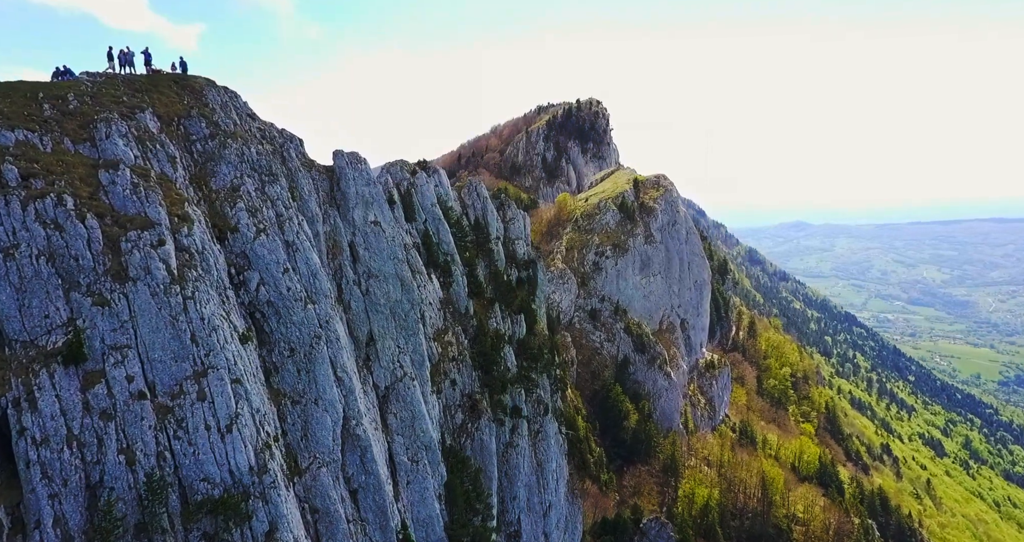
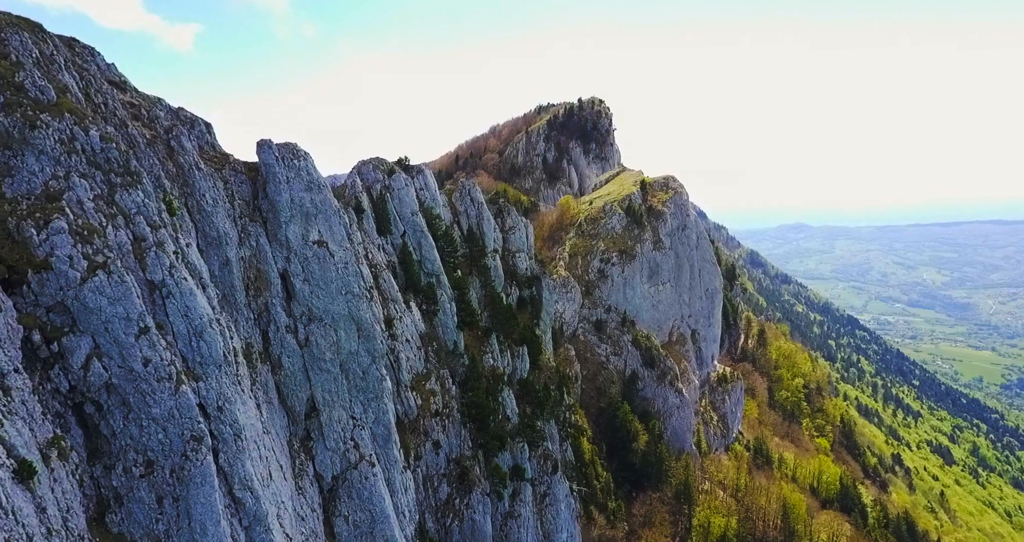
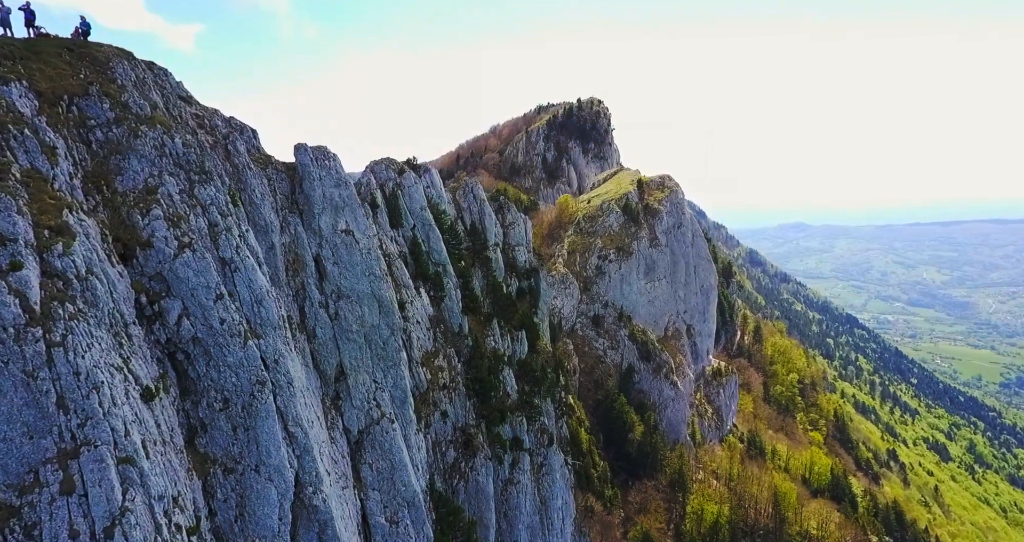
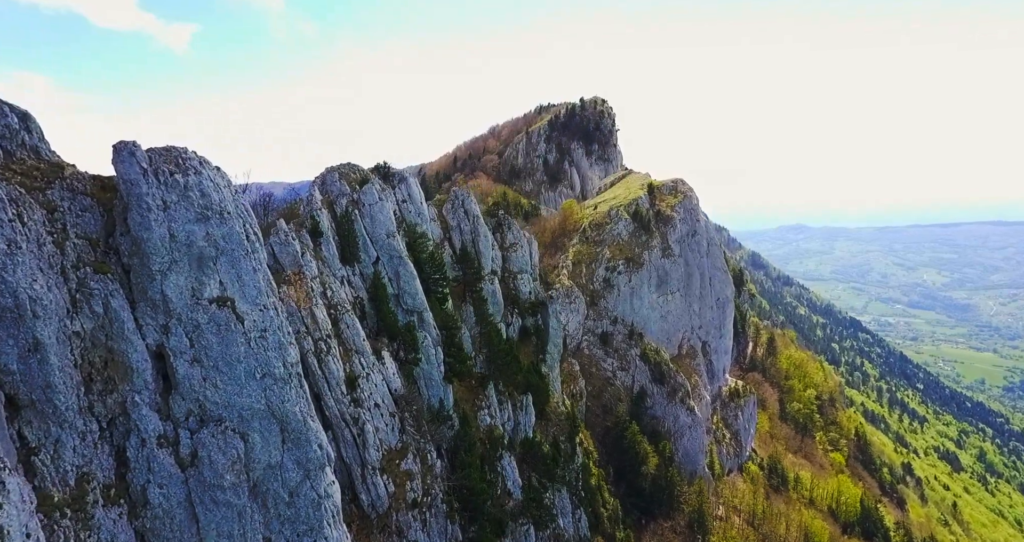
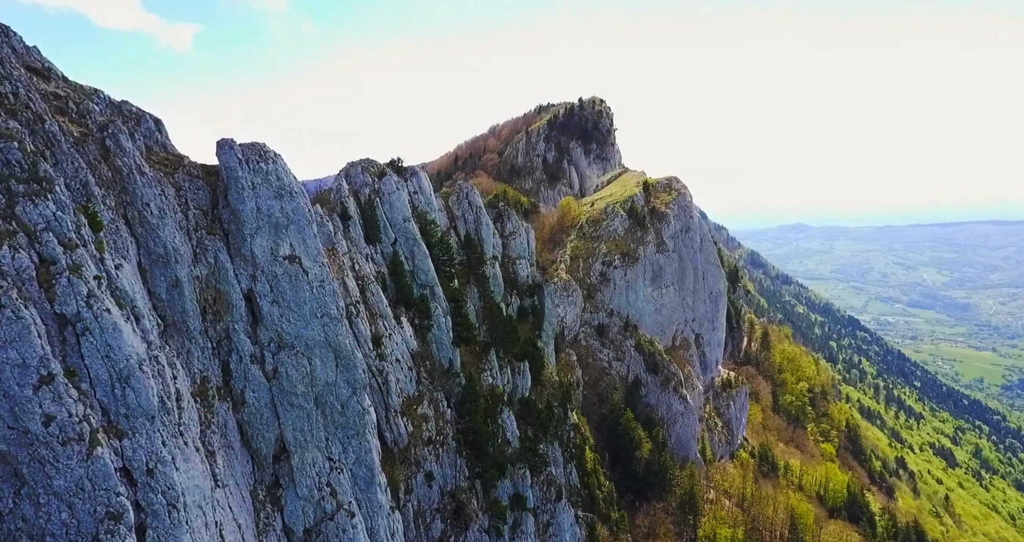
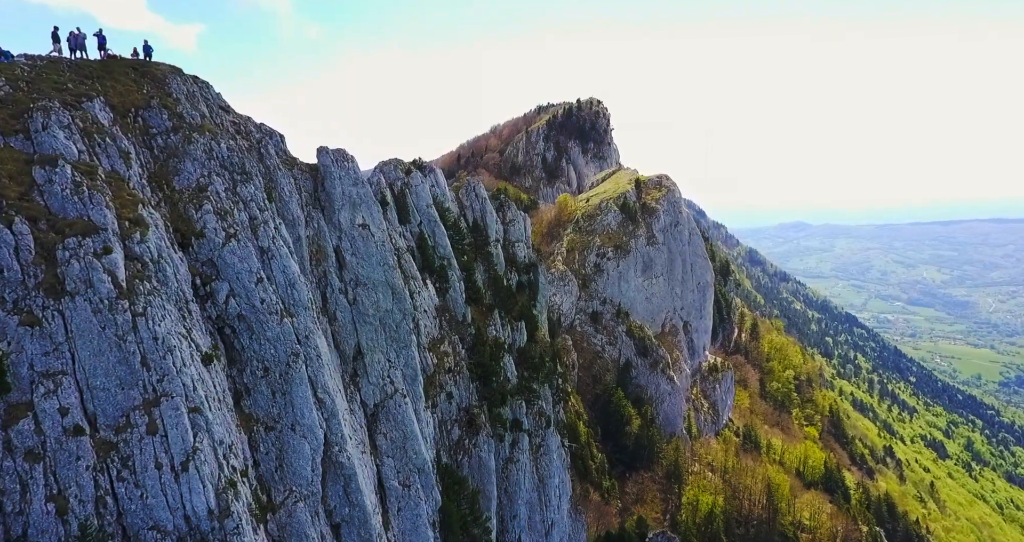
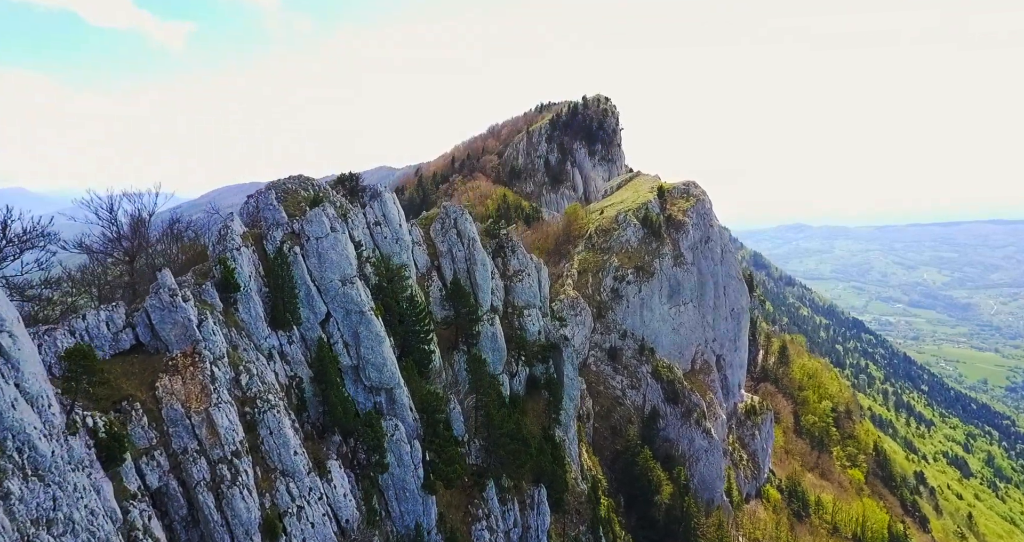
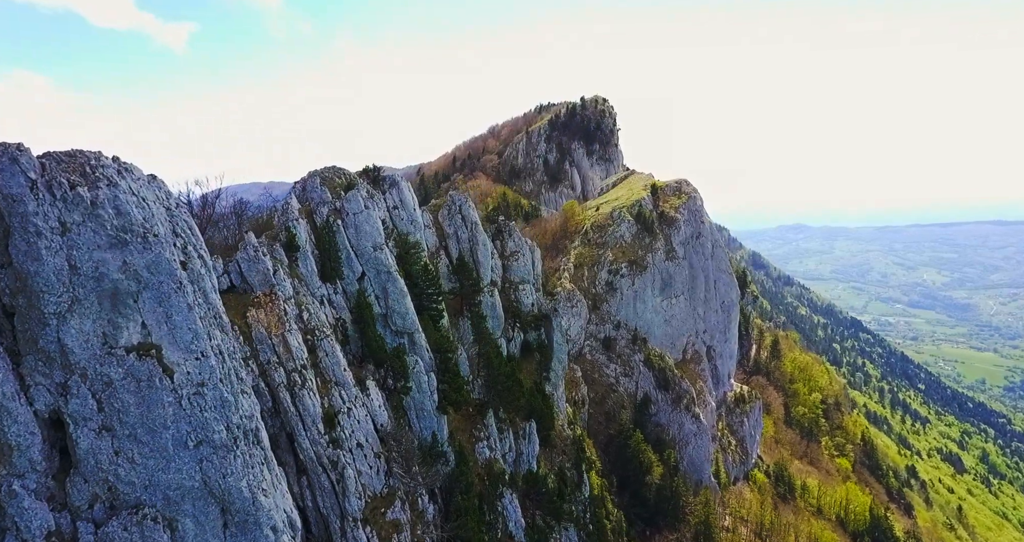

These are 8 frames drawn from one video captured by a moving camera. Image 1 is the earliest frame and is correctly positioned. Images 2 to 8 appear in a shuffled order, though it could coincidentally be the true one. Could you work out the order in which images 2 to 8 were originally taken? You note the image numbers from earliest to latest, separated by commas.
6, 3, 2, 5, 4, 8, 7
